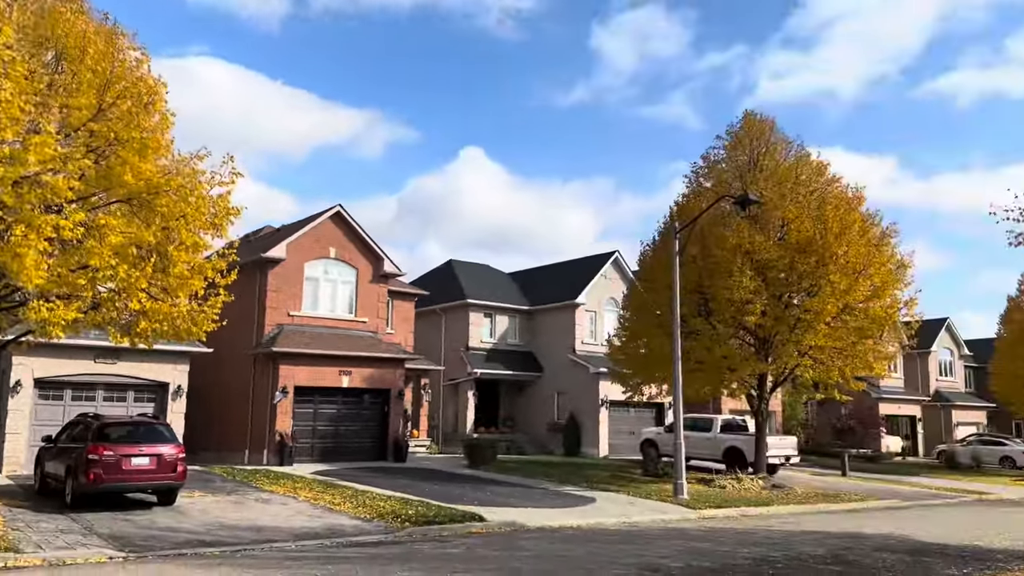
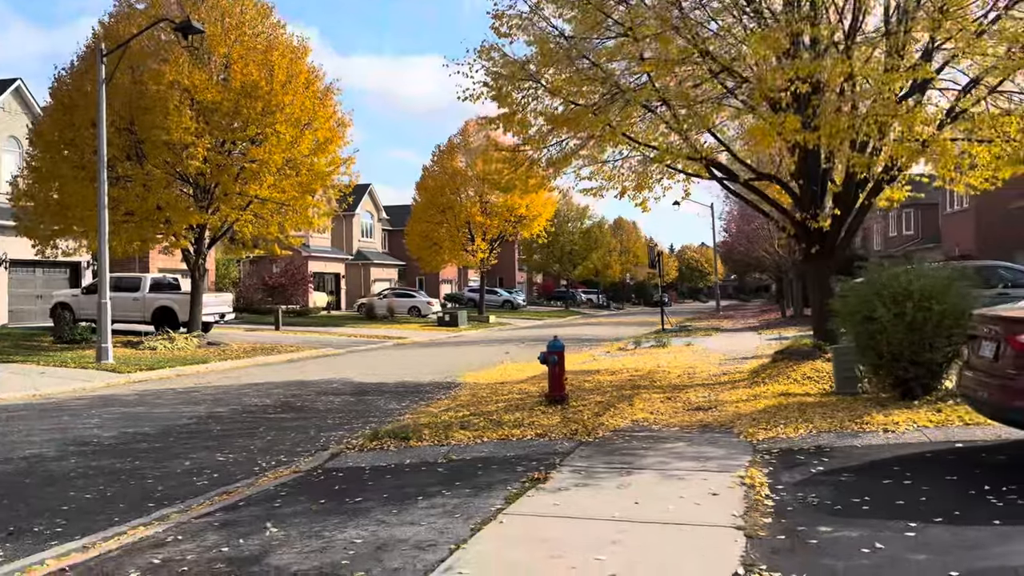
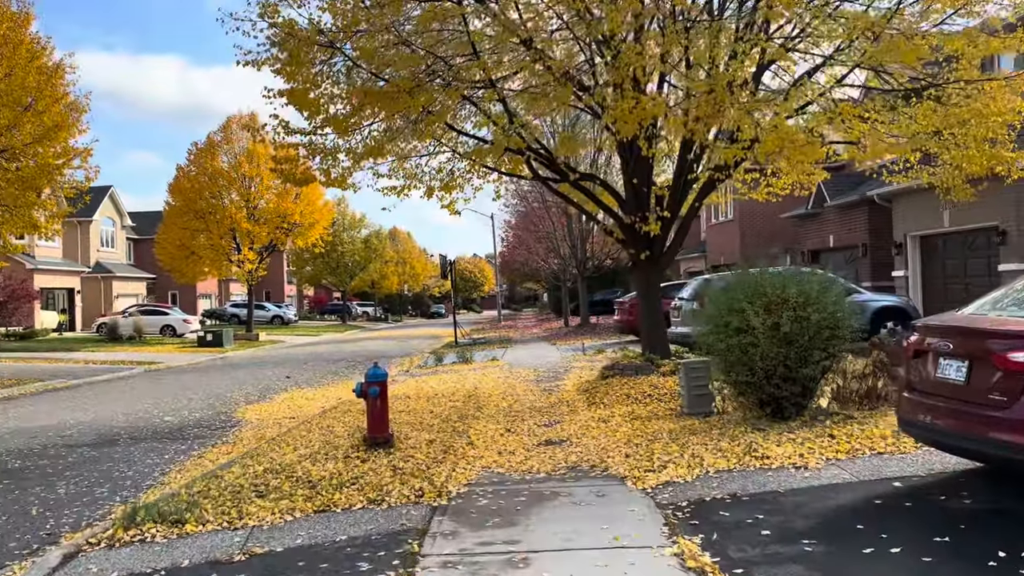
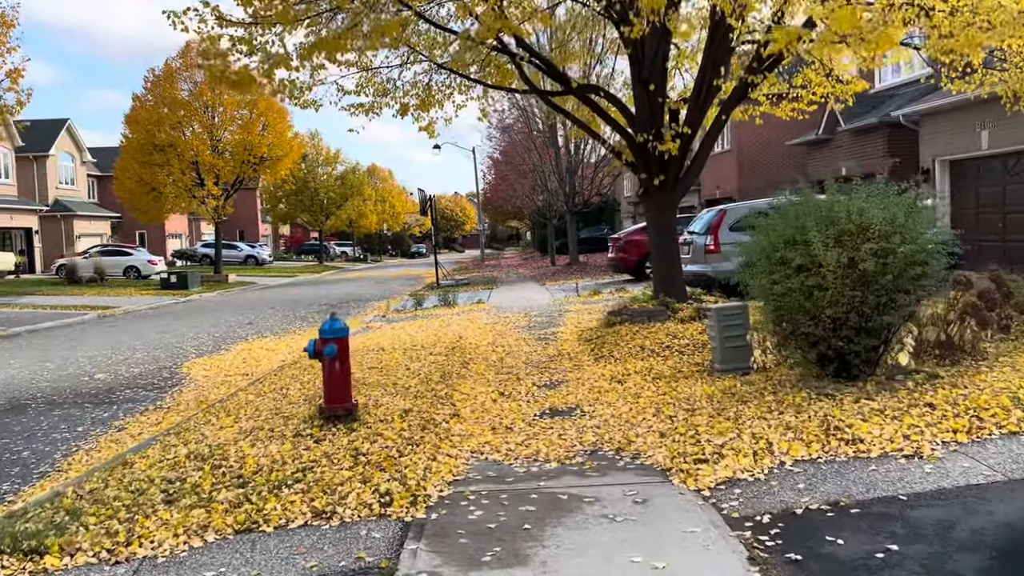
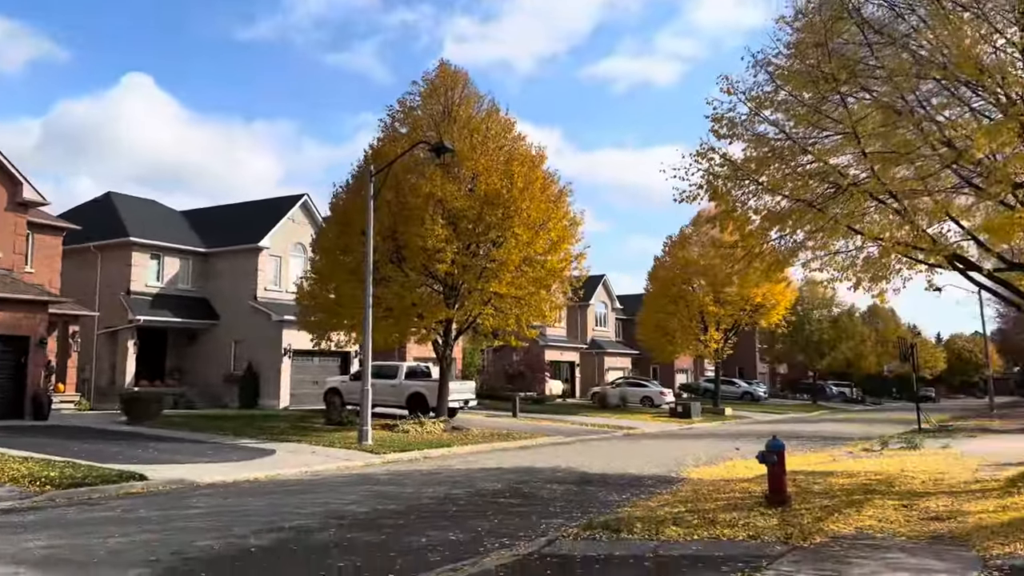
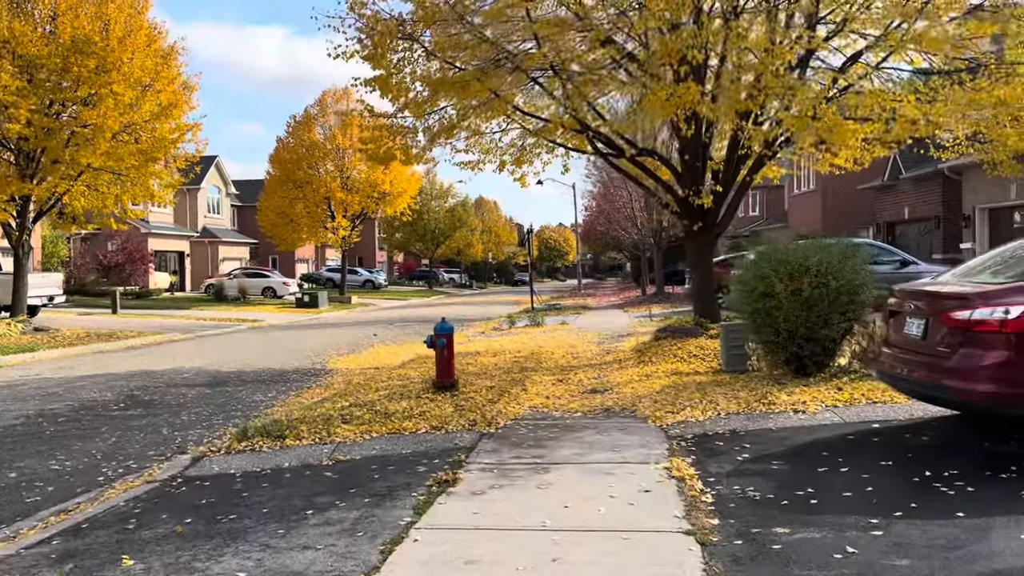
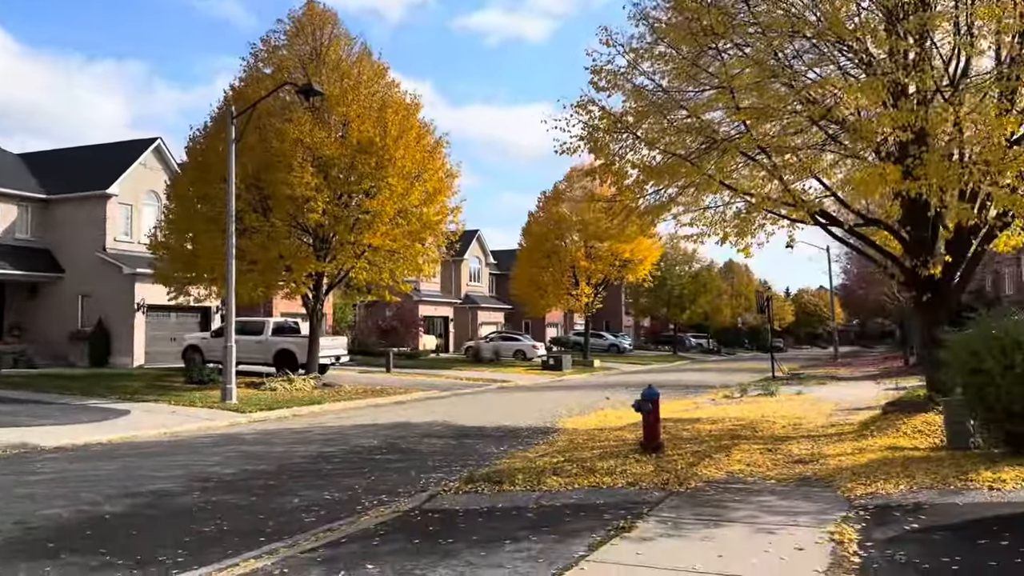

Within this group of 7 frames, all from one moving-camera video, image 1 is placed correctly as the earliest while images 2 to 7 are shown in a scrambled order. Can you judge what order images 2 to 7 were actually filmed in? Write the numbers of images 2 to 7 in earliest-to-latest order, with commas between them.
5, 7, 2, 6, 3, 4
